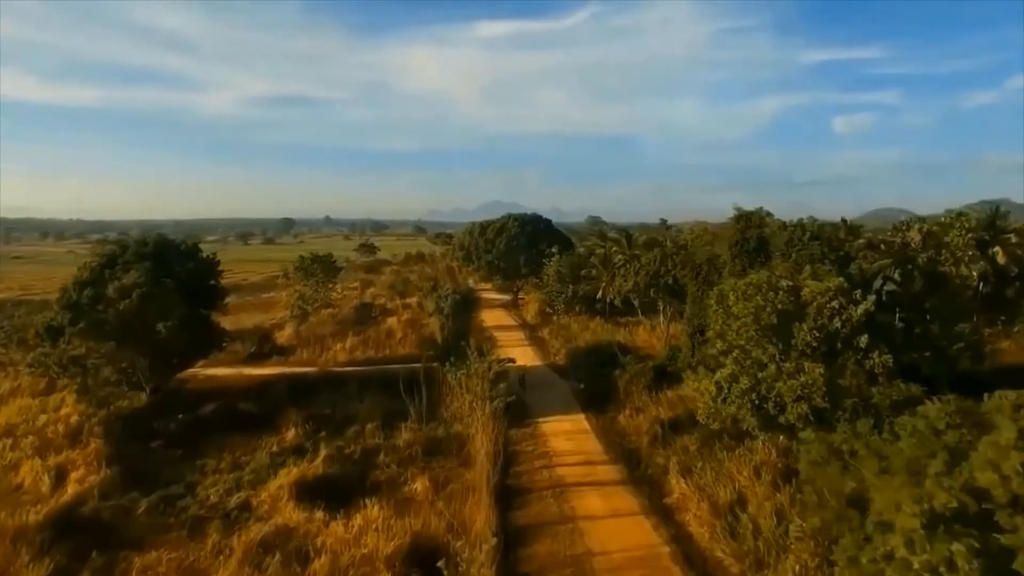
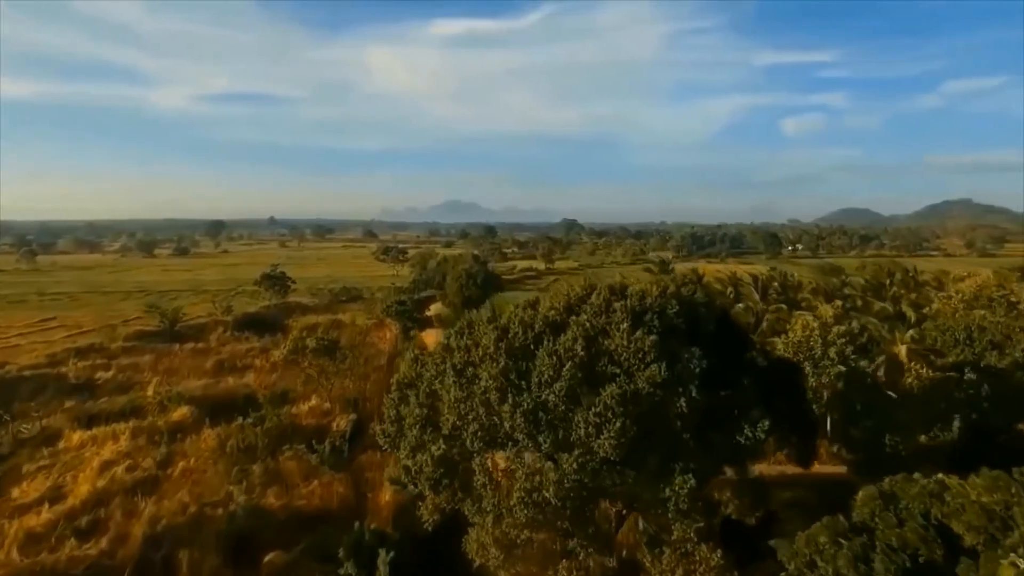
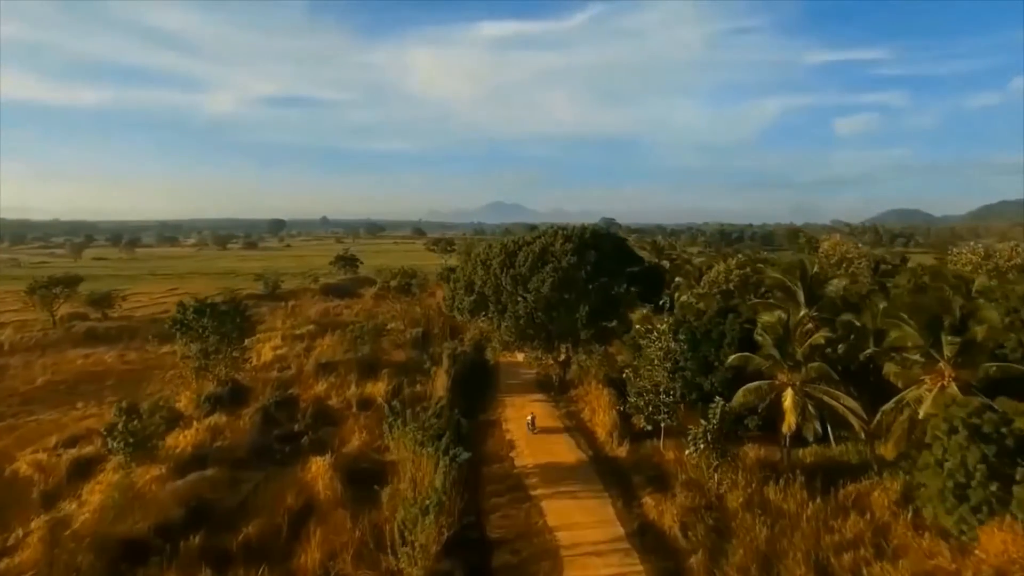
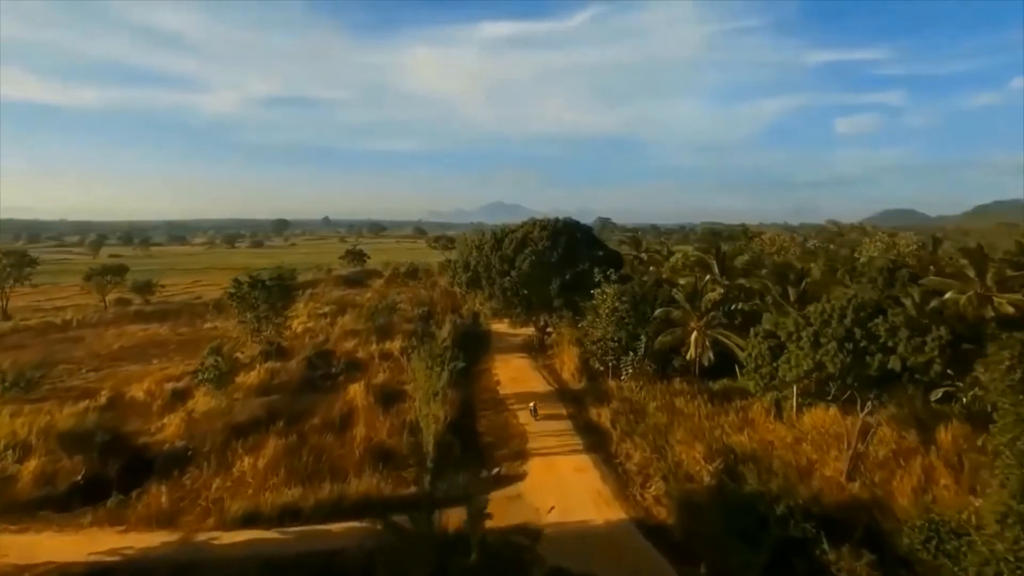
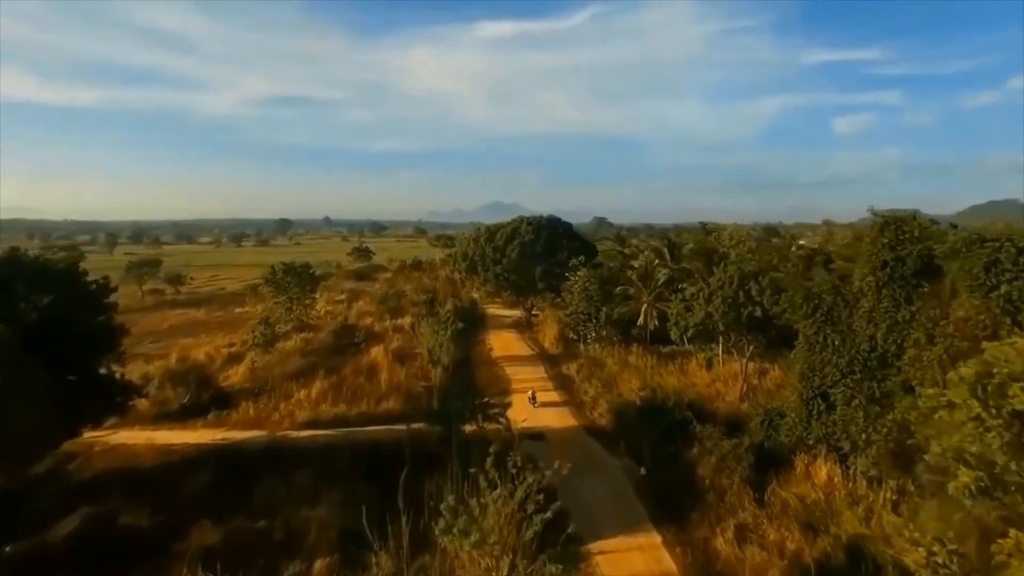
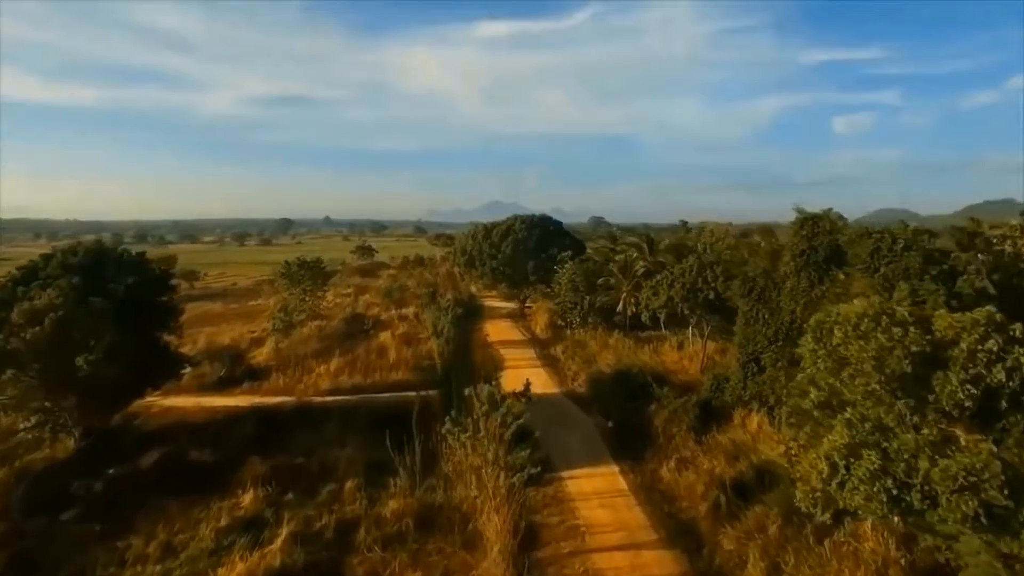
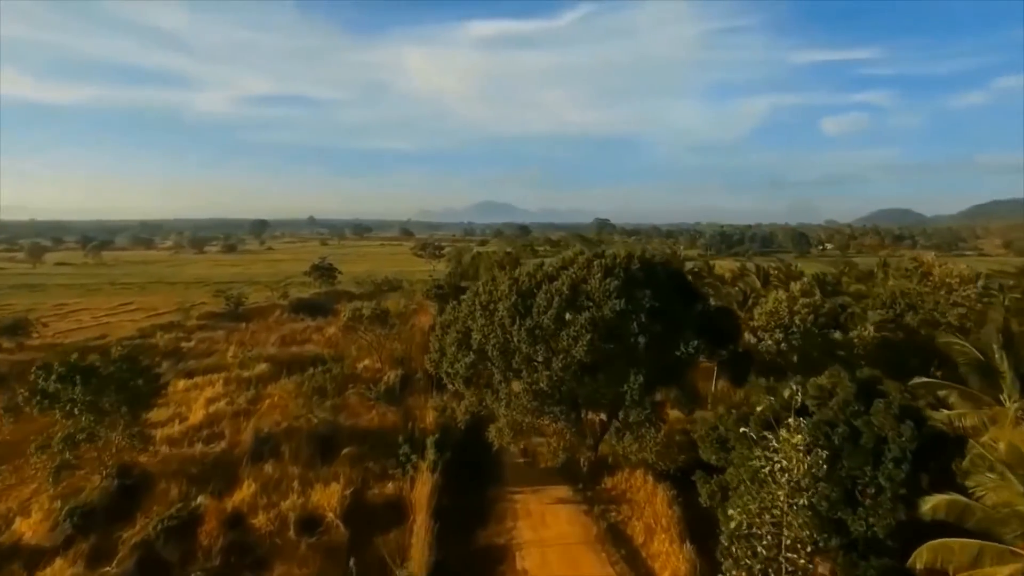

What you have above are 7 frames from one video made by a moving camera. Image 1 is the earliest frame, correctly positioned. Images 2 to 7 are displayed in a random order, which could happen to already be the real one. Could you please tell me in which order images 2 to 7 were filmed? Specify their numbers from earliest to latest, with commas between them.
6, 5, 4, 3, 7, 2
